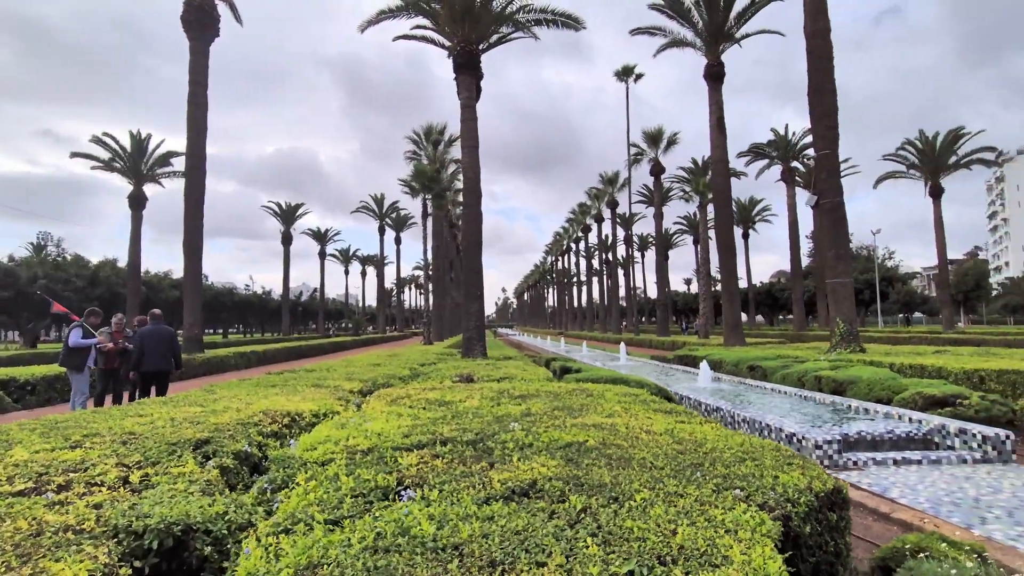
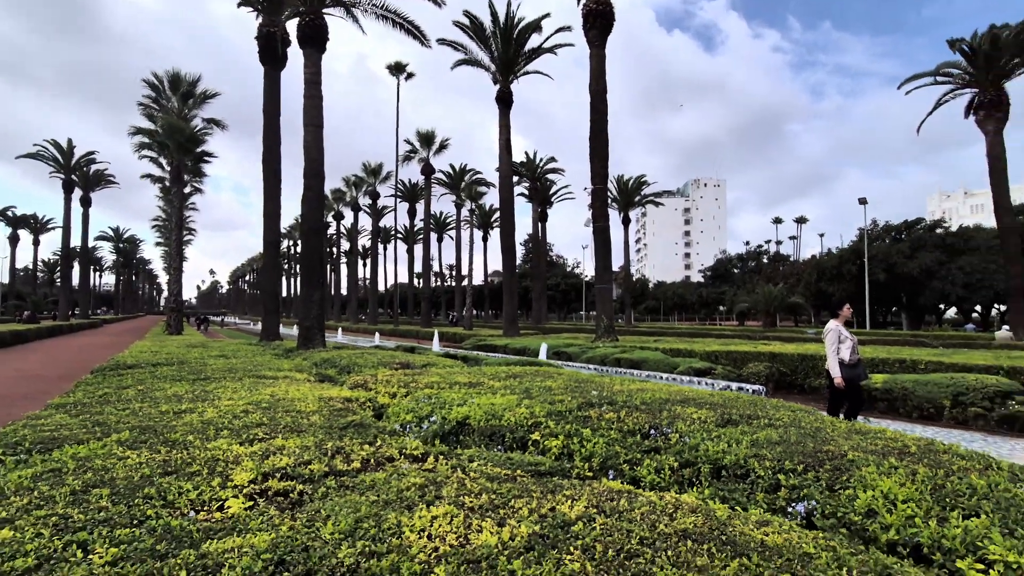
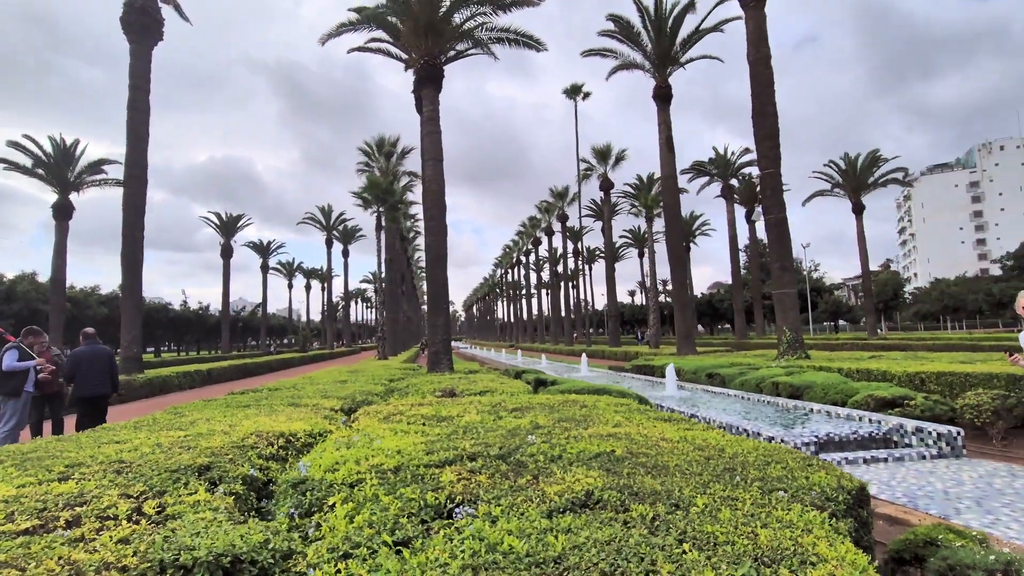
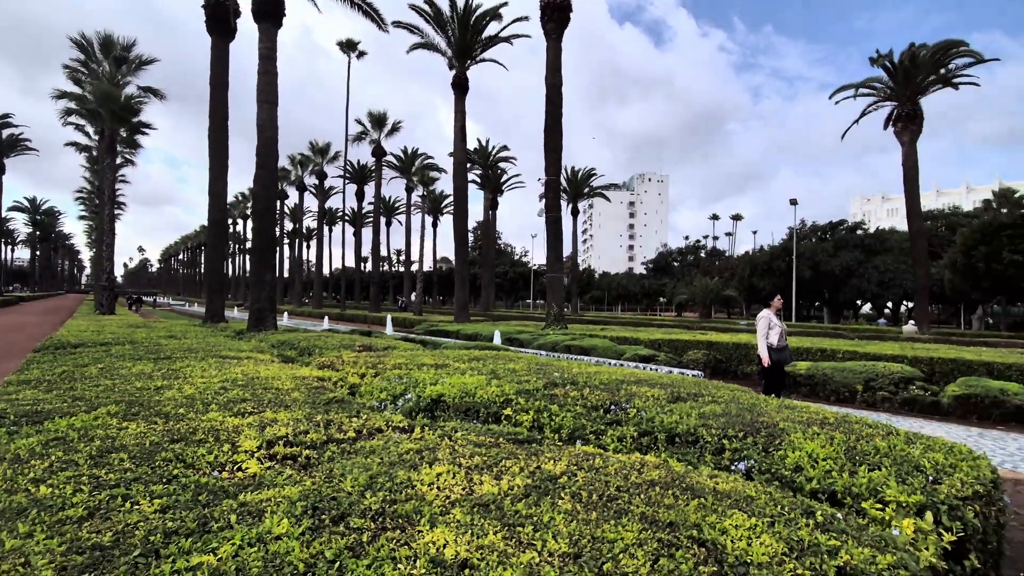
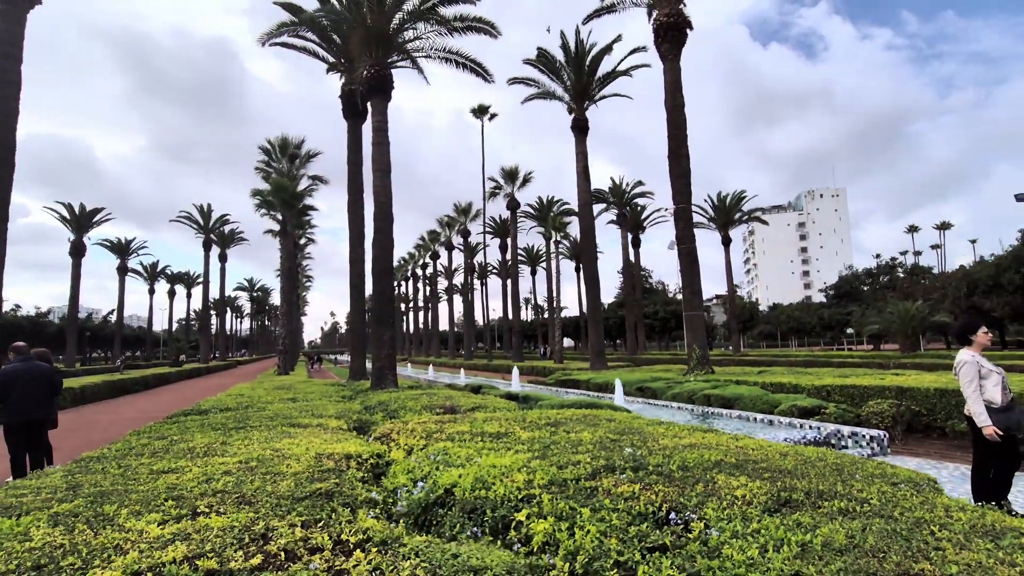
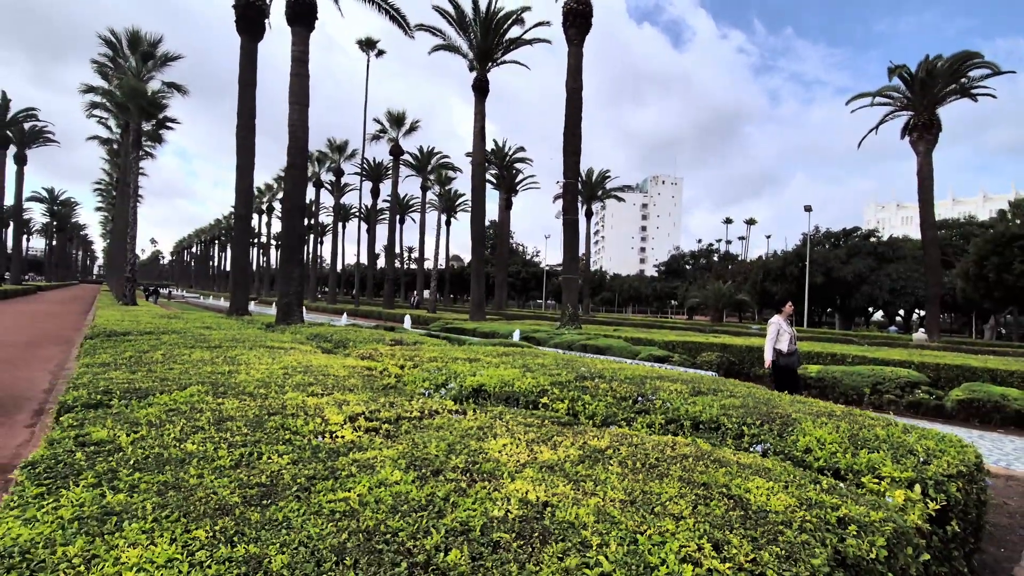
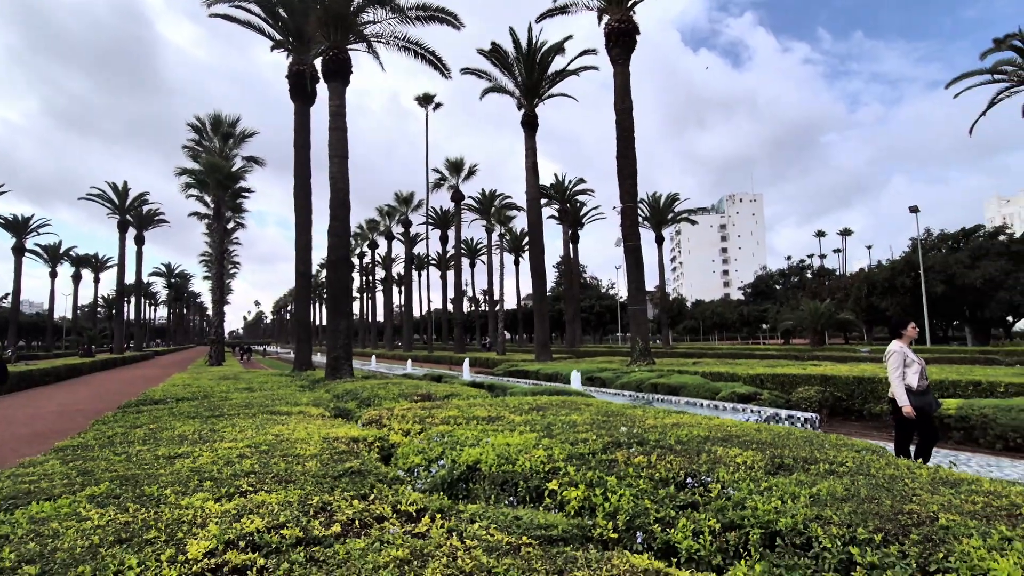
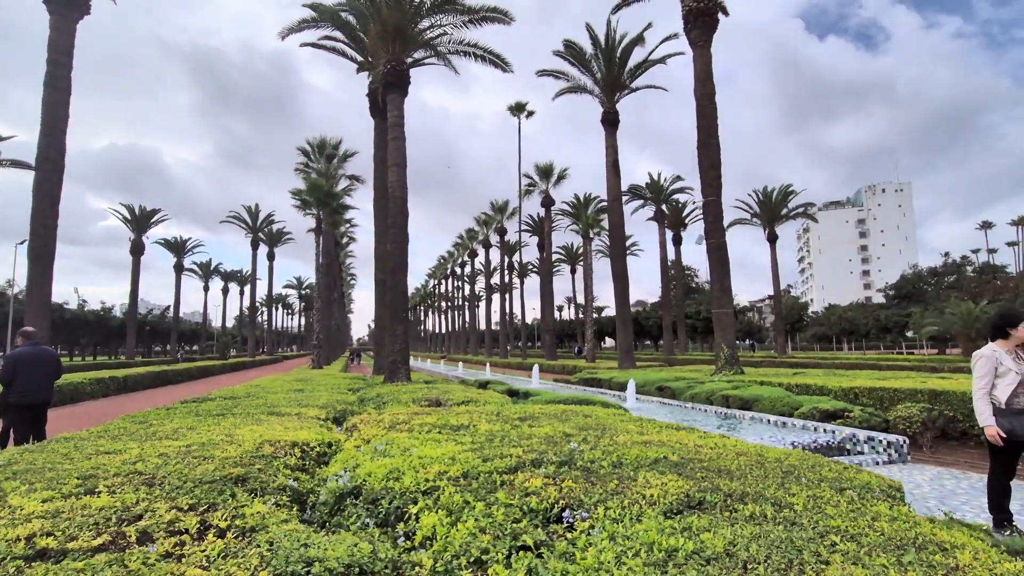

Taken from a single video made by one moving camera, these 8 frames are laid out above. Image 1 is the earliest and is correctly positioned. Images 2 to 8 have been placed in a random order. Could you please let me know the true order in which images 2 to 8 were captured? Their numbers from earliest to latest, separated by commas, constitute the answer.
3, 8, 5, 7, 2, 4, 6
